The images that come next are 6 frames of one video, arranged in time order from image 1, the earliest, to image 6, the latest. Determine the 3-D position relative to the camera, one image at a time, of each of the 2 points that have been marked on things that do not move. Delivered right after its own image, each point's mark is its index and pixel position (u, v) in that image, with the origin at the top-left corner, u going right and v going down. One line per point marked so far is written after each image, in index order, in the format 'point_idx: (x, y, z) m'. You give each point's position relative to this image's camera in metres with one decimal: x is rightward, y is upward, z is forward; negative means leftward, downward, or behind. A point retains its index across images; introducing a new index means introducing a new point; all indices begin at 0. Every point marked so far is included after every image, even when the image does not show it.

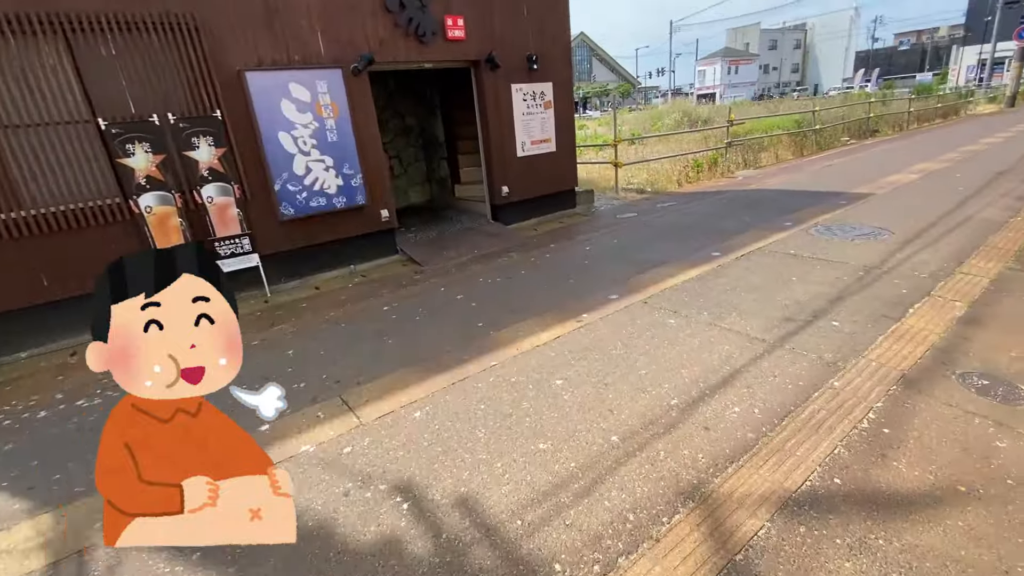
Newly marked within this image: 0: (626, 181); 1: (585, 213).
0: (+2.4, +2.2, +10.1) m
1: (+1.2, +1.2, +7.8) m
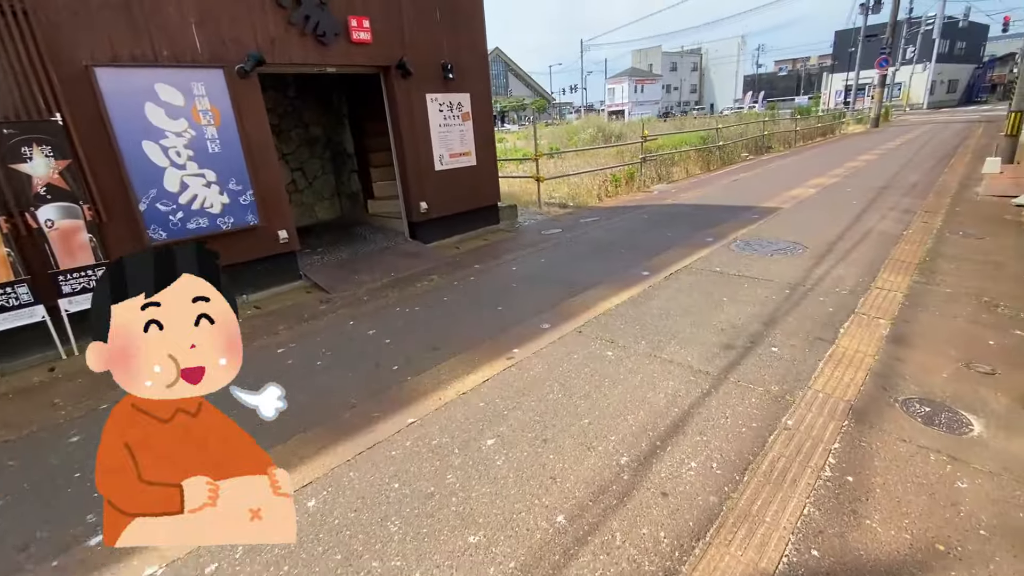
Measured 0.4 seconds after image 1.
0: (+0.7, +1.9, +10.0) m
1: (-0.1, +0.9, +7.5) m
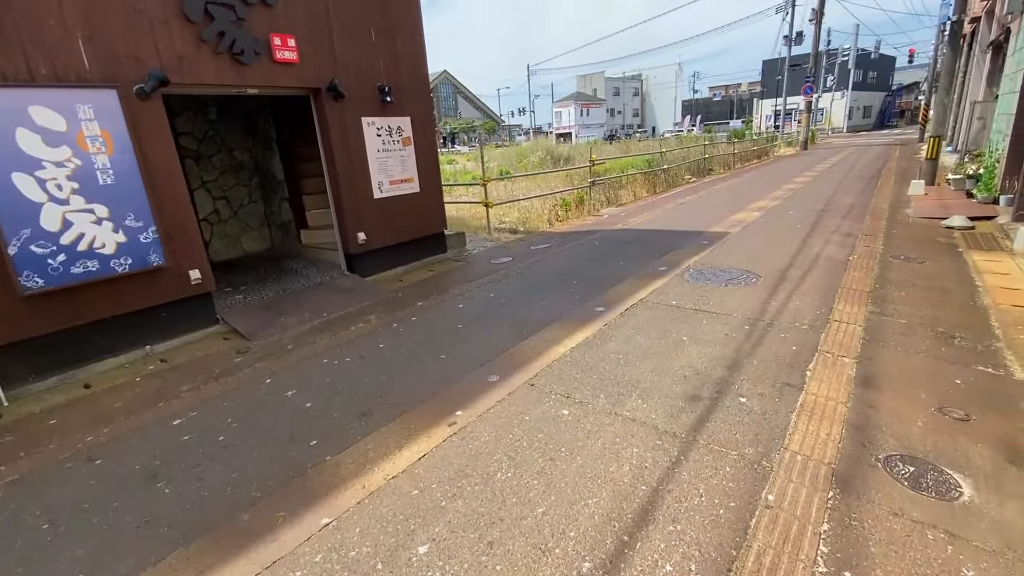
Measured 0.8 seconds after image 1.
0: (-0.3, +1.3, +9.7) m
1: (-0.8, +0.4, +7.2) m
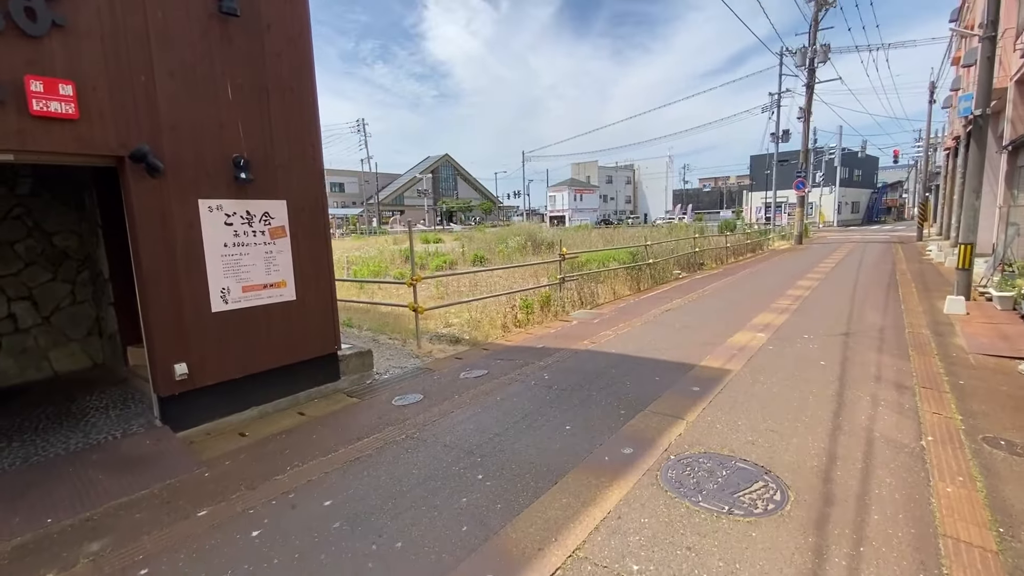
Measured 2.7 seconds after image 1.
0: (-1.2, -0.6, +7.8) m
1: (-1.7, -1.1, +5.2) m
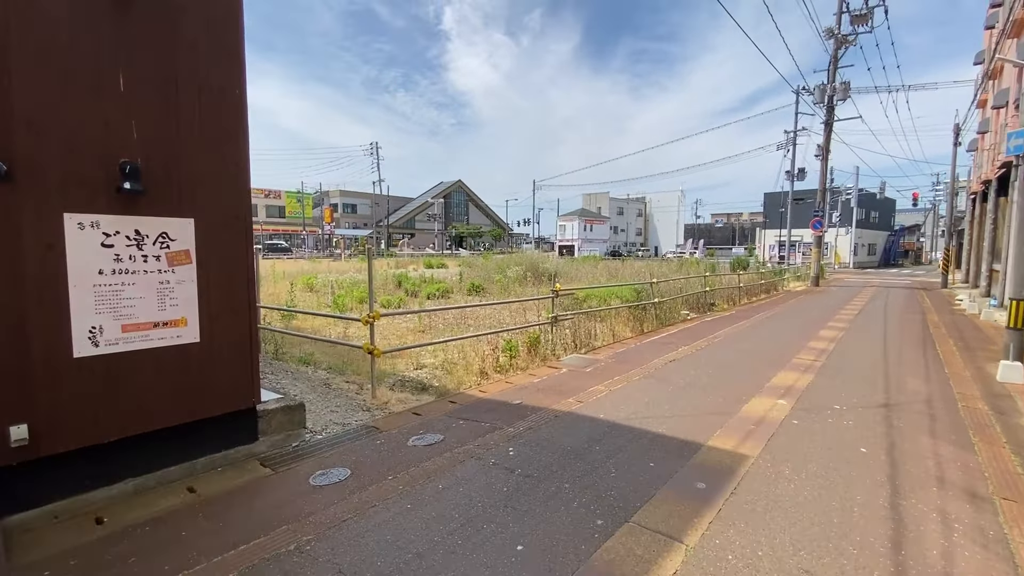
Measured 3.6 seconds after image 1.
0: (-1.5, -1.1, +6.9) m
1: (-2.1, -1.4, +4.2) m
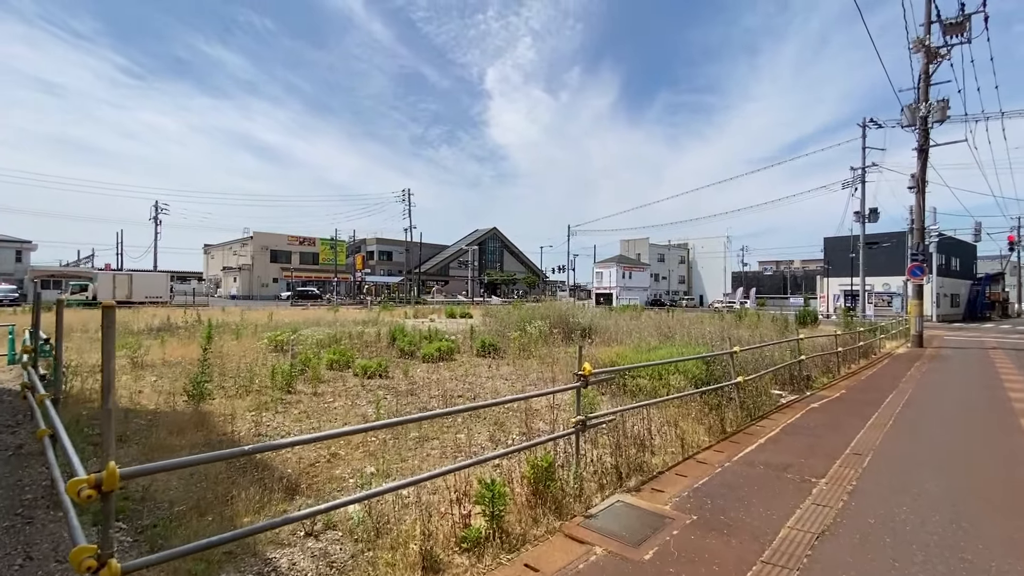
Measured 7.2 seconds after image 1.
0: (-1.6, -1.8, +3.5) m
1: (-2.4, -1.9, +0.9) m
